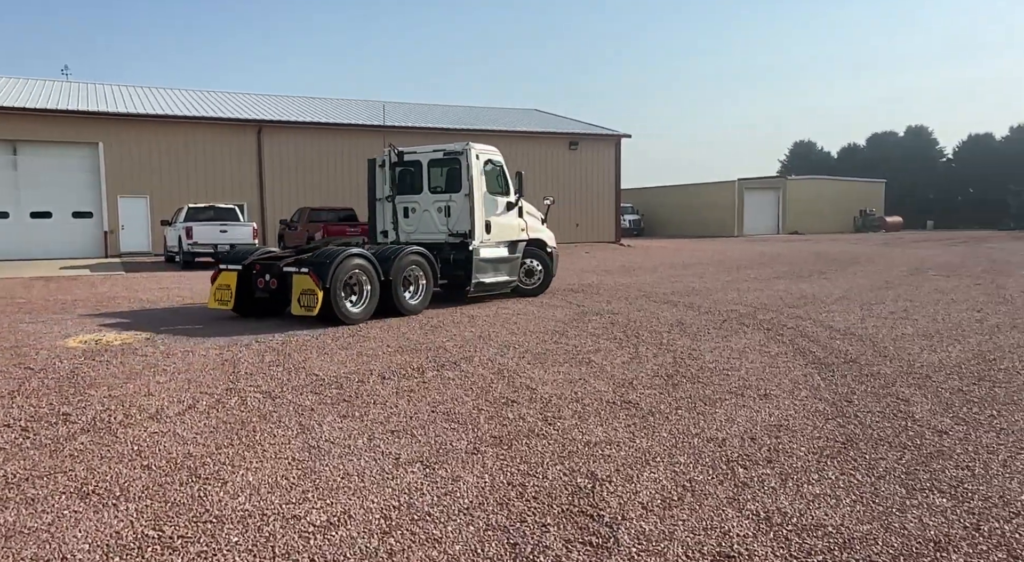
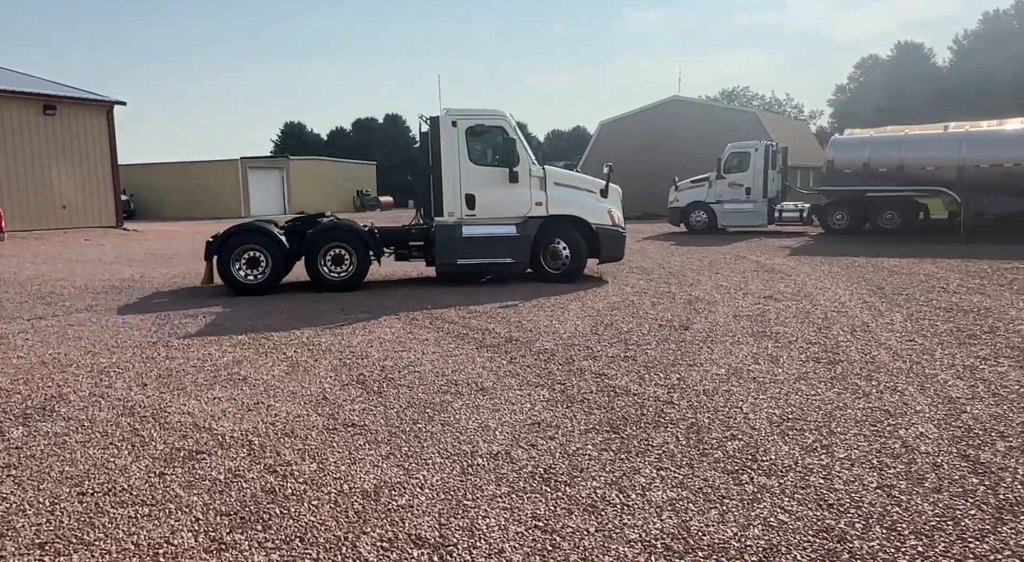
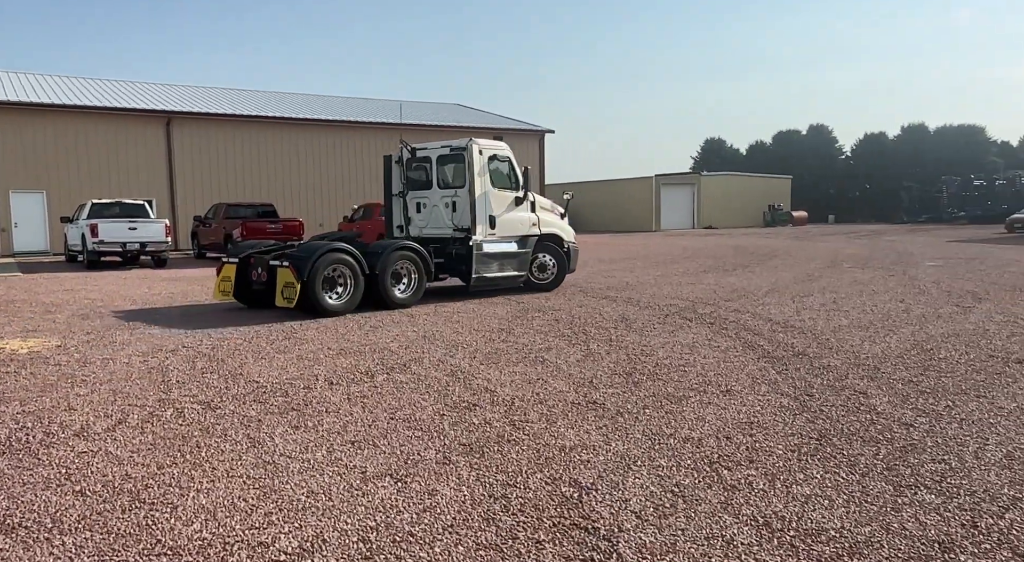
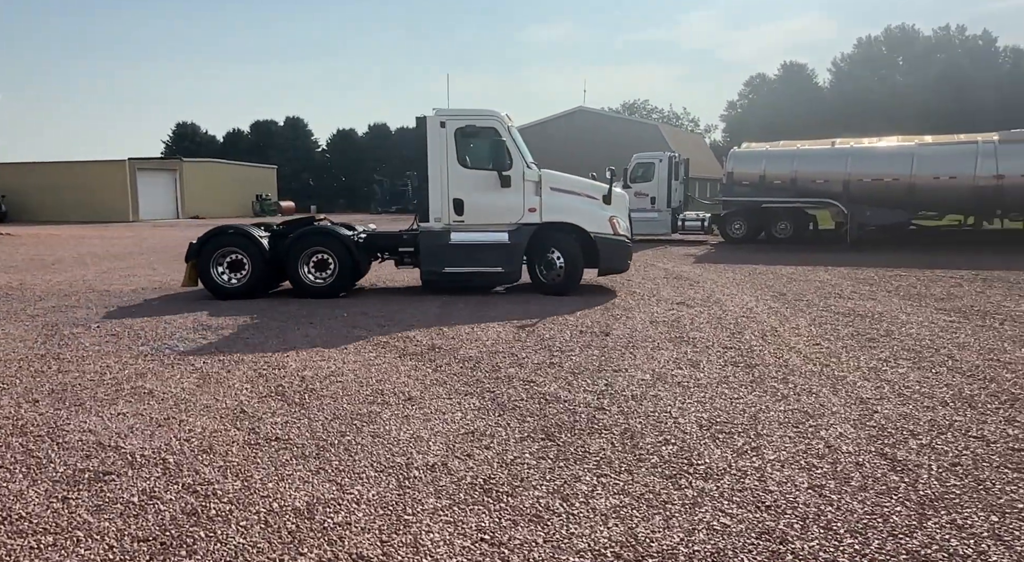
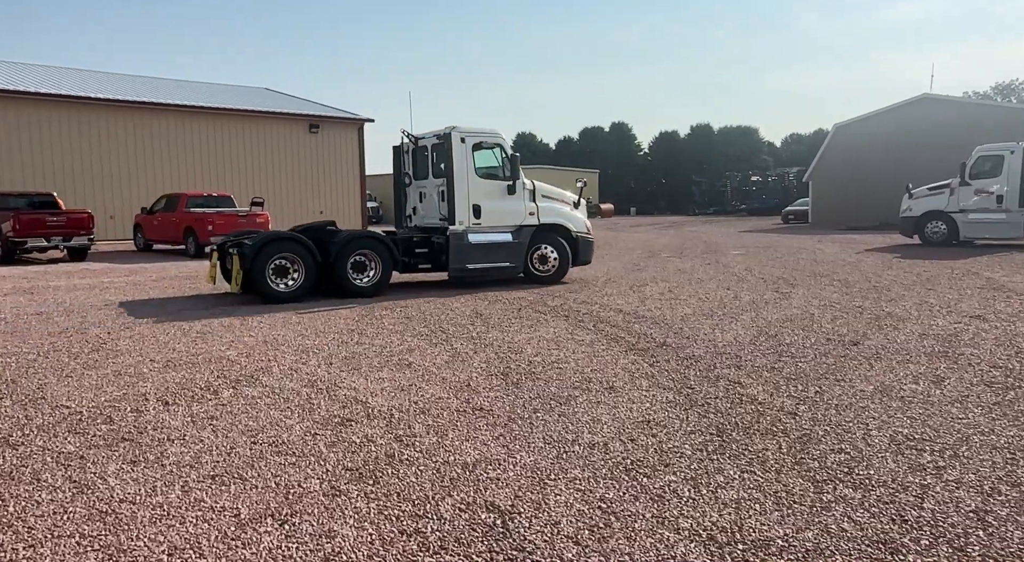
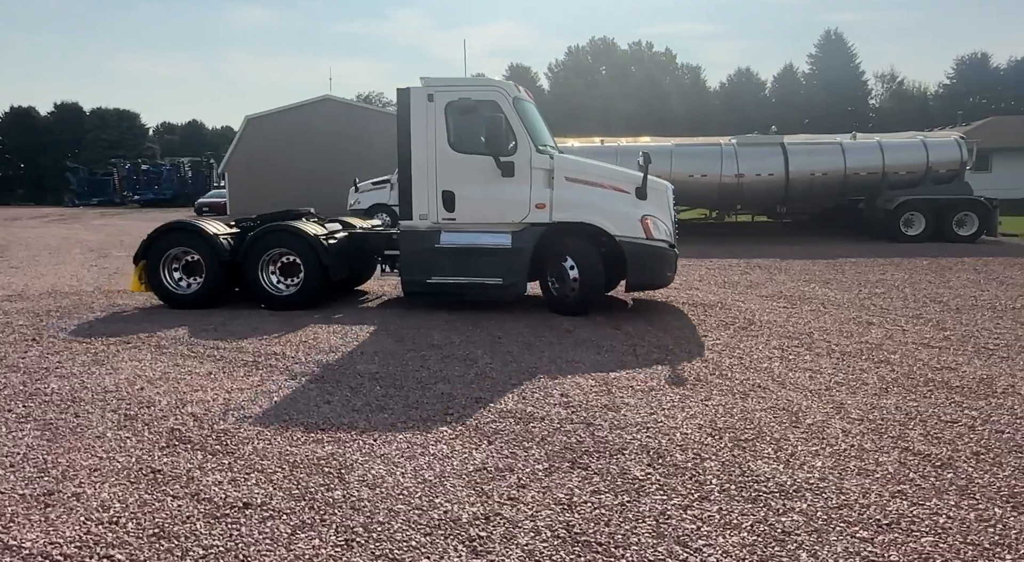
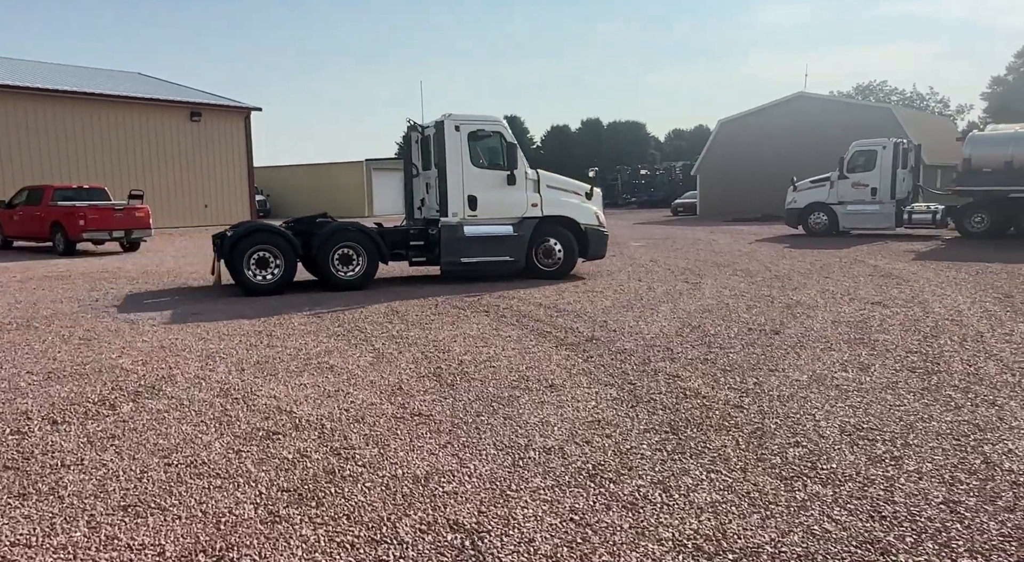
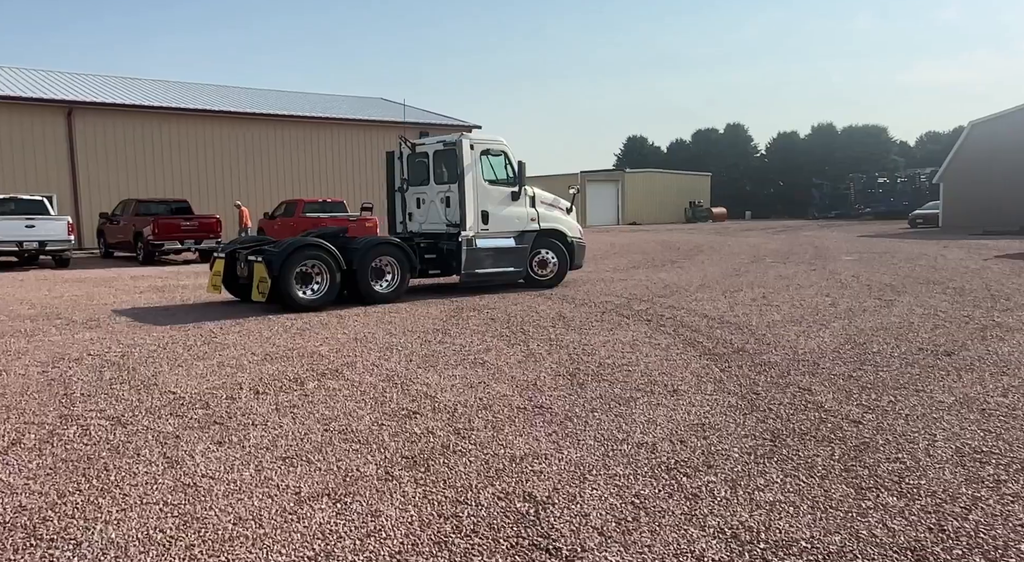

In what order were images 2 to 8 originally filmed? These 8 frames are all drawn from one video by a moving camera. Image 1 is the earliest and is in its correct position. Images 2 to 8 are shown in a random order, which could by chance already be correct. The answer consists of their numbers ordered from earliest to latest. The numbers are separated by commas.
3, 8, 5, 7, 2, 4, 6
